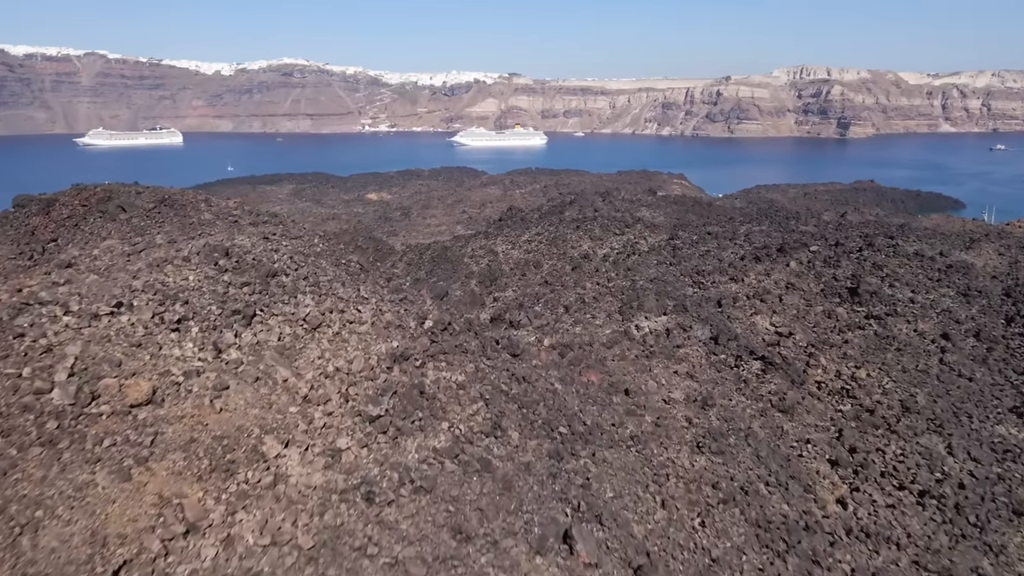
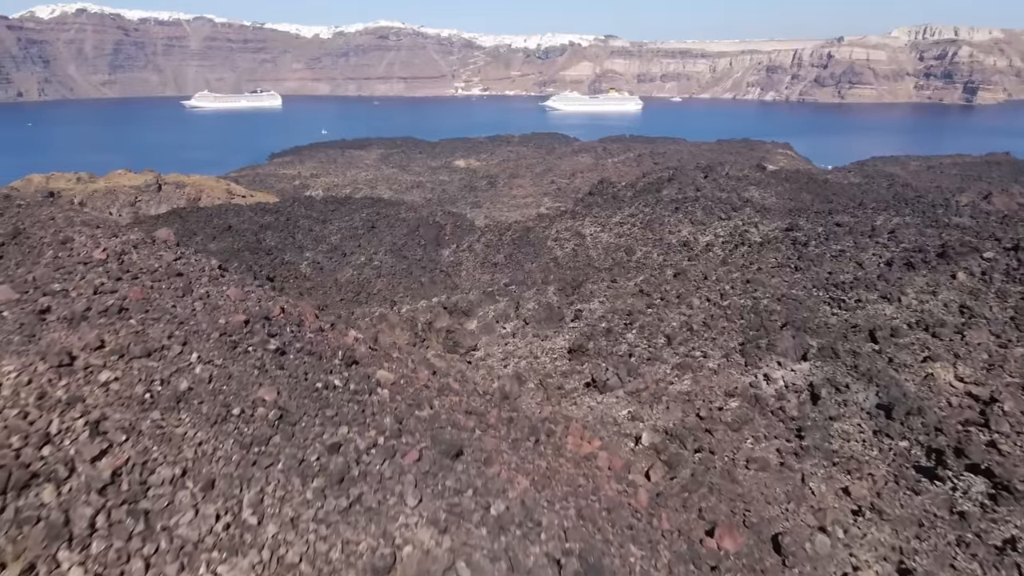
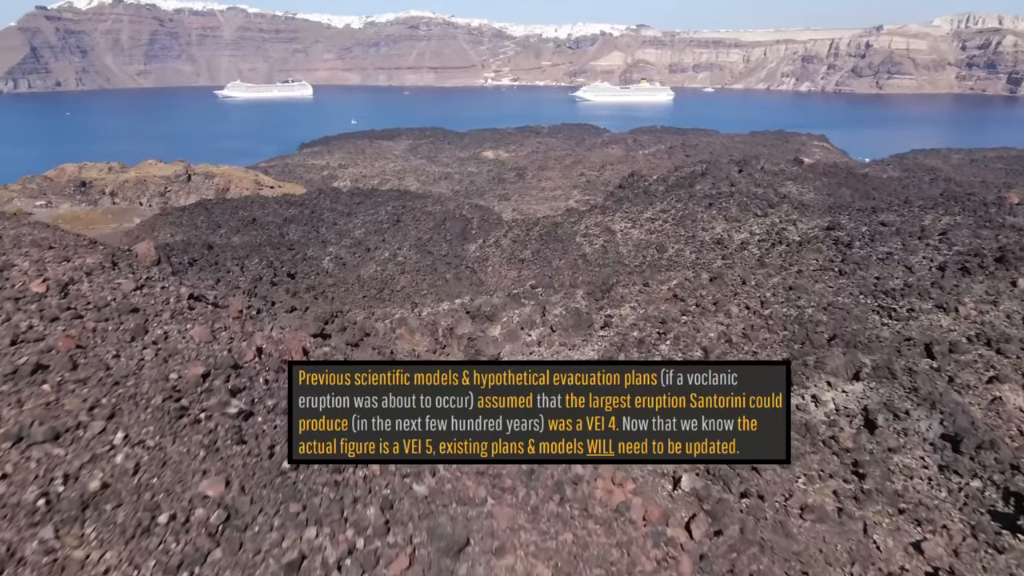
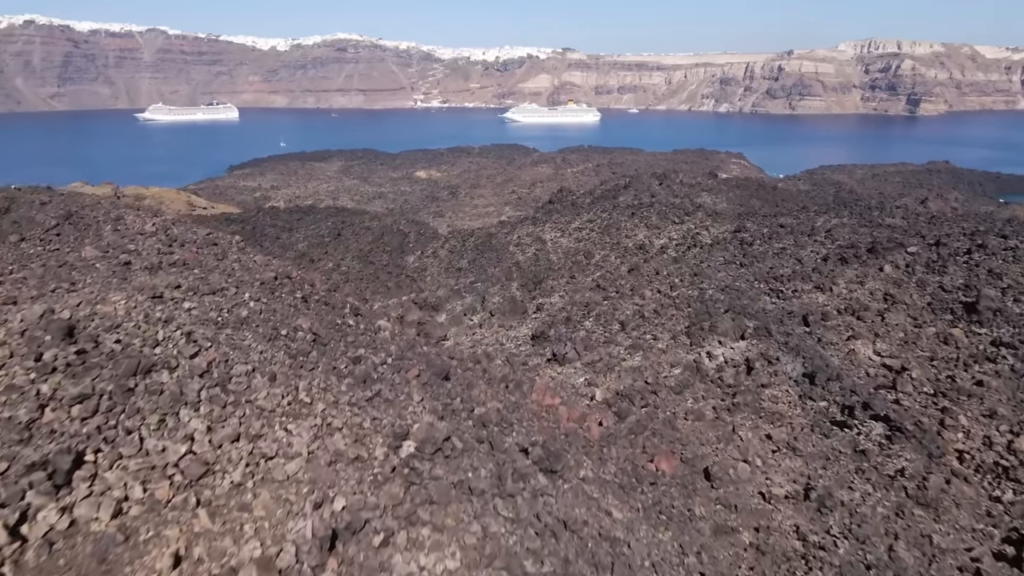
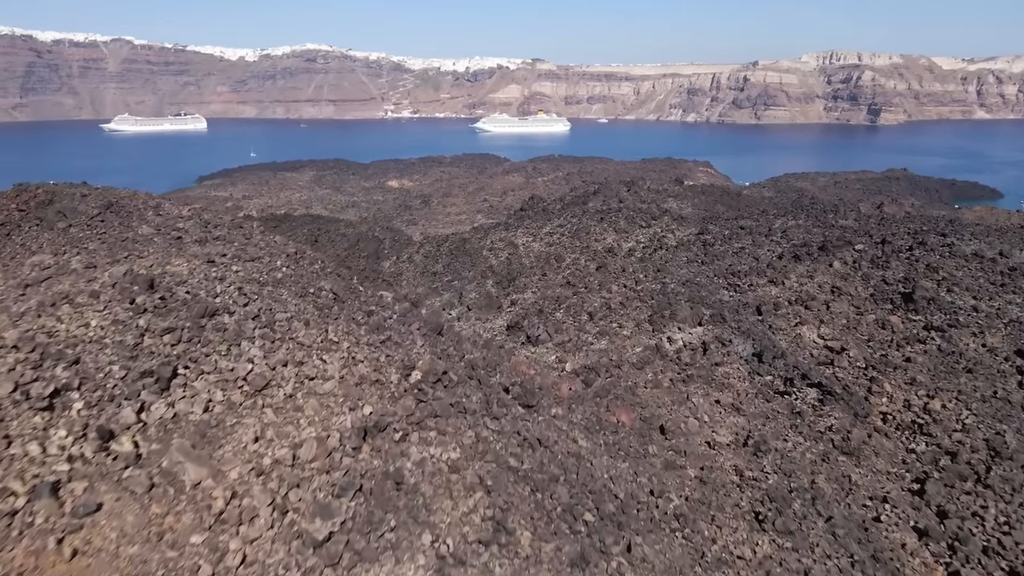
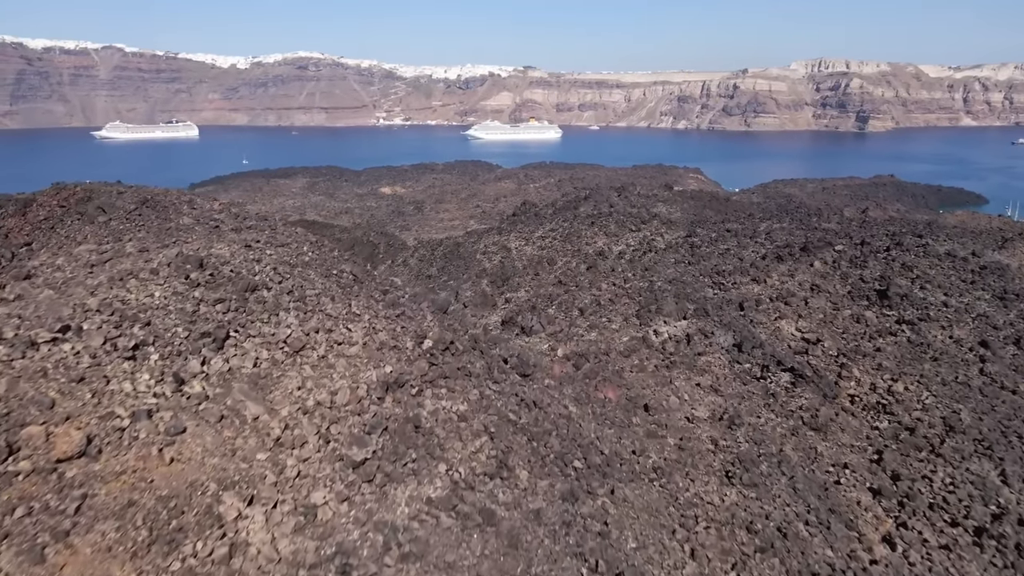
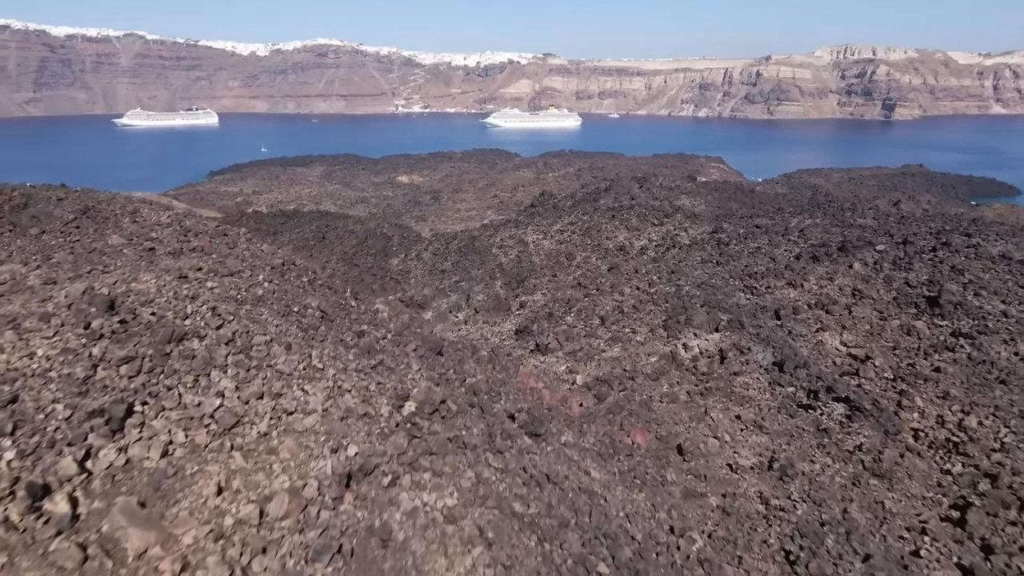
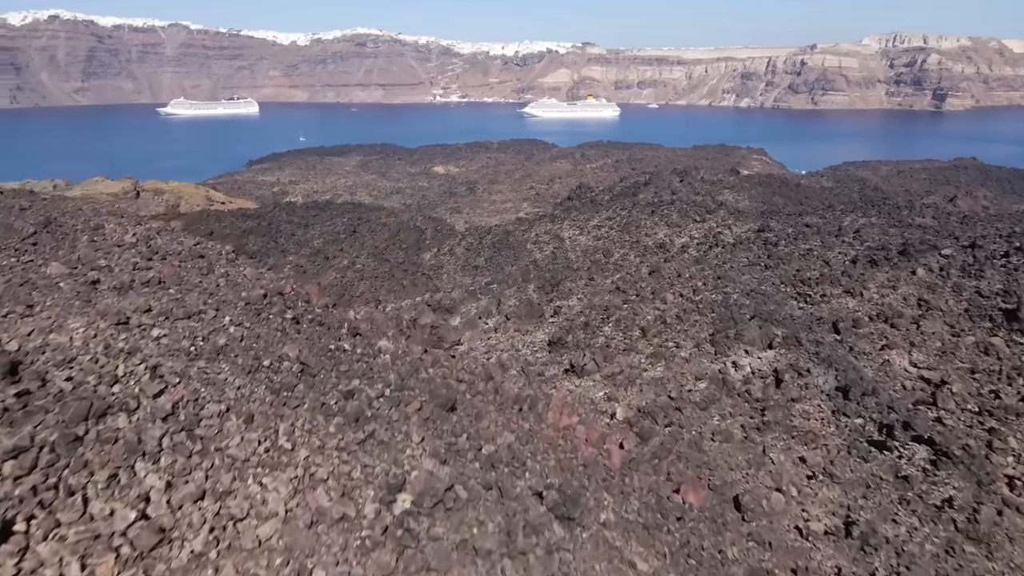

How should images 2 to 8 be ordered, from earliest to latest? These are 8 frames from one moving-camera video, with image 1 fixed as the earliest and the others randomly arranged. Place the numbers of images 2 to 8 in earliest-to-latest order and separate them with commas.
6, 5, 7, 4, 8, 2, 3
